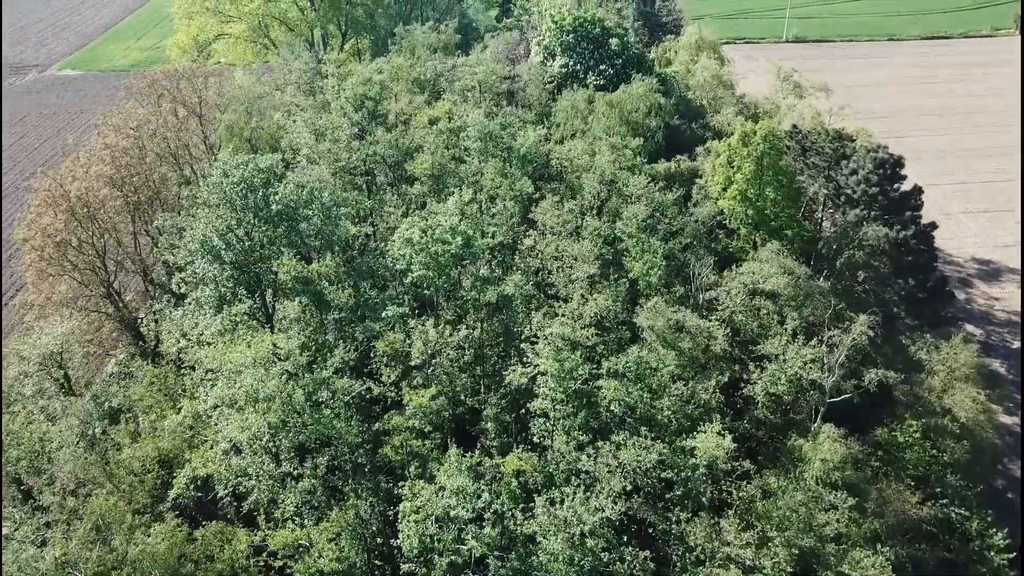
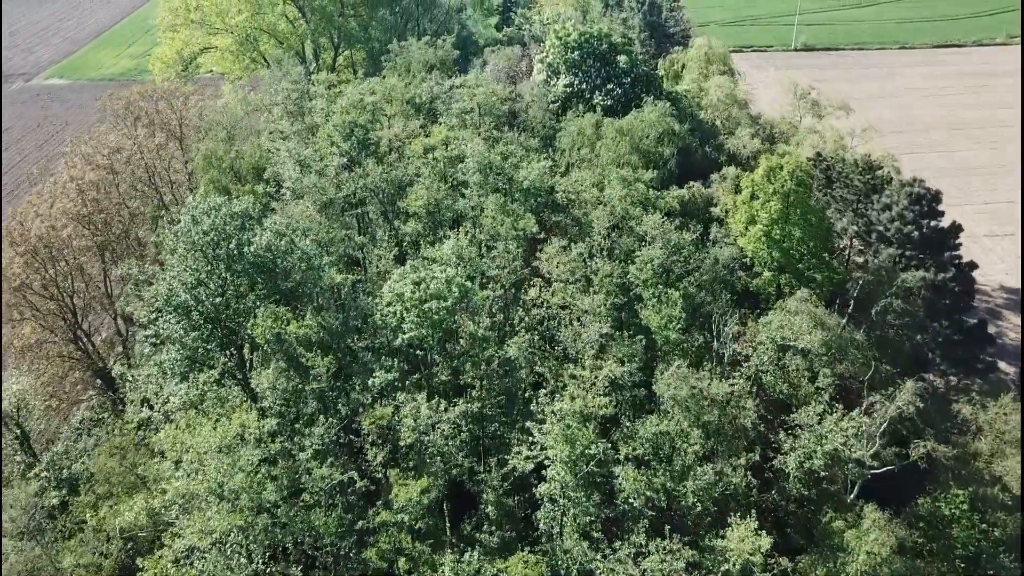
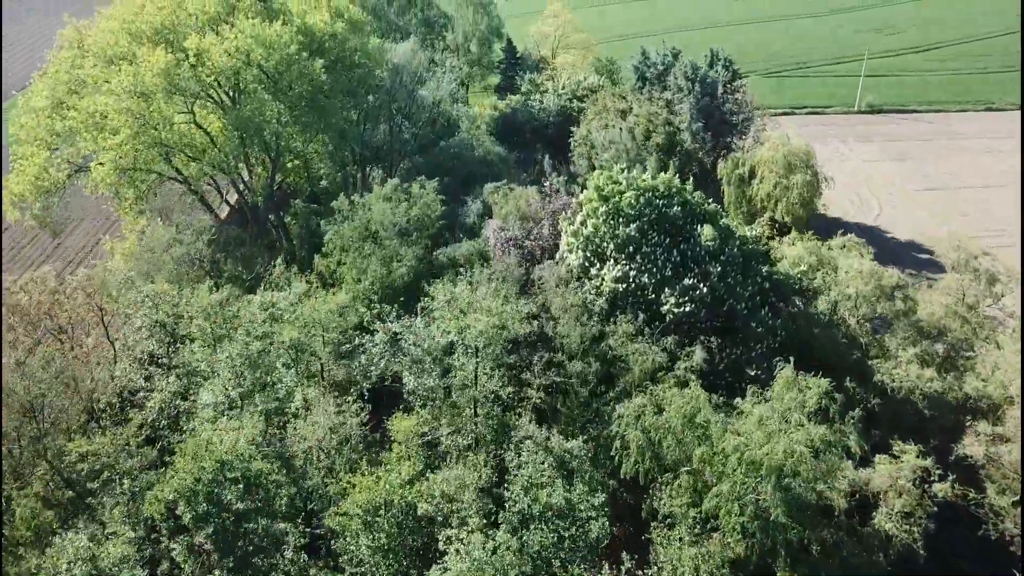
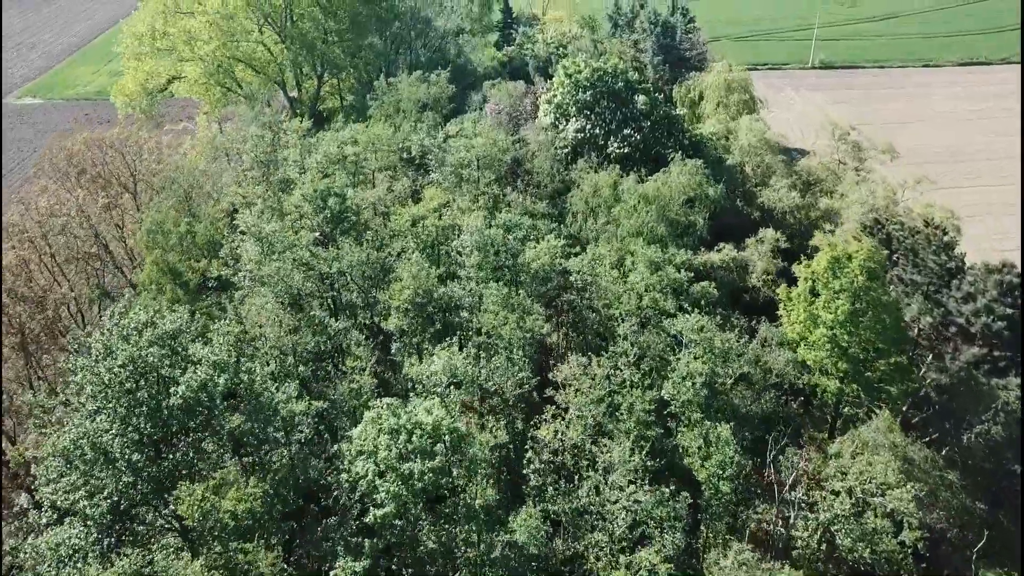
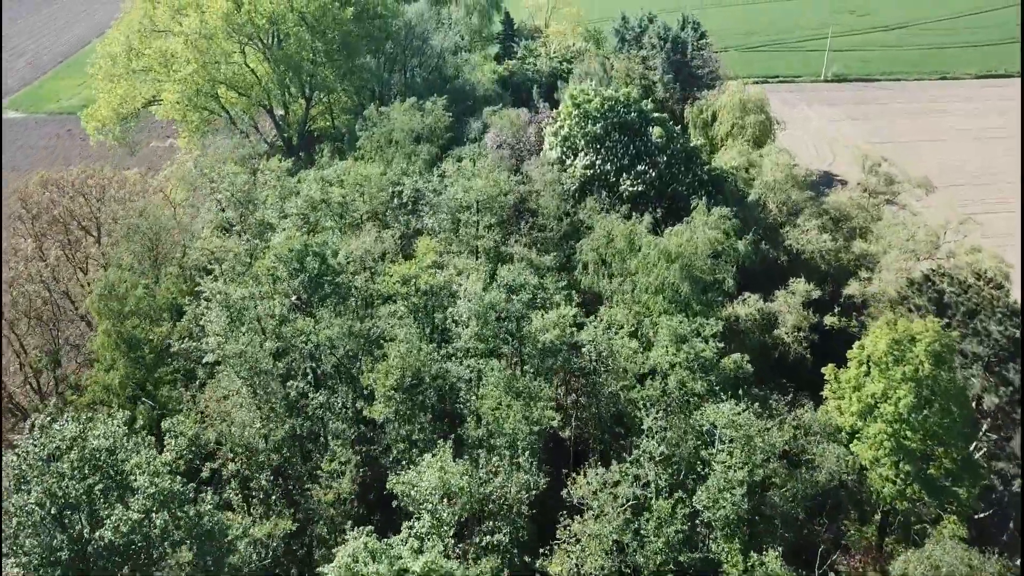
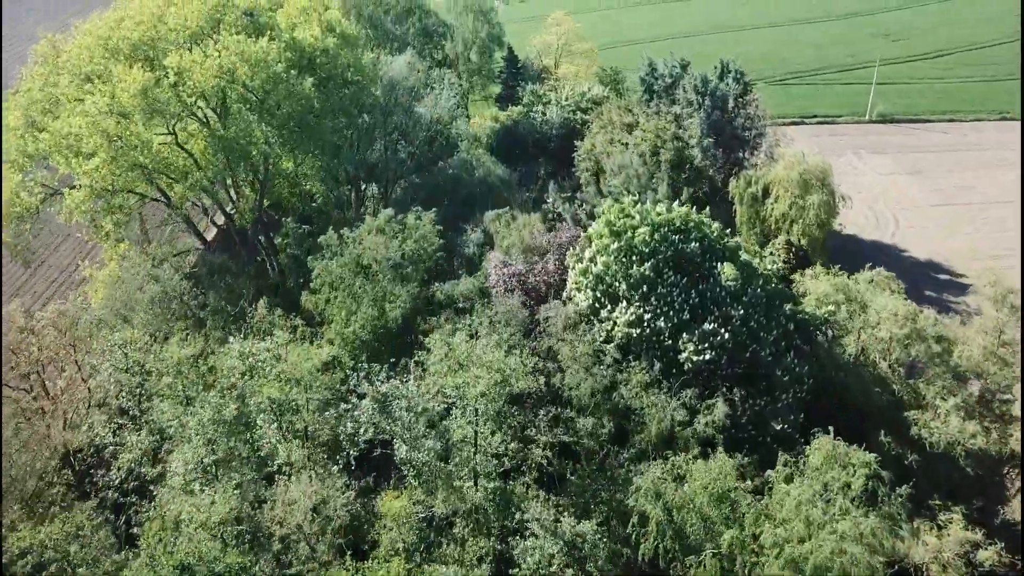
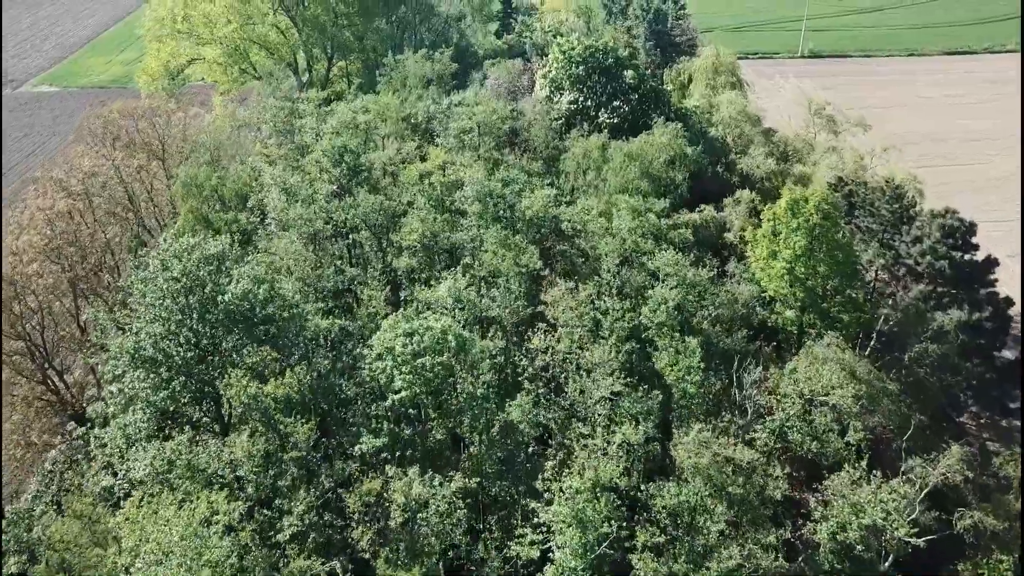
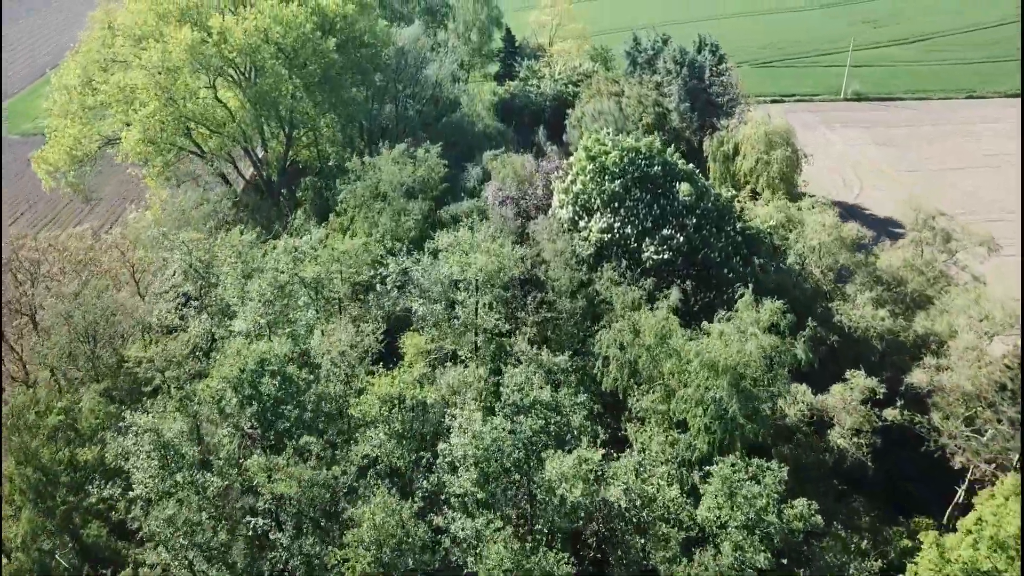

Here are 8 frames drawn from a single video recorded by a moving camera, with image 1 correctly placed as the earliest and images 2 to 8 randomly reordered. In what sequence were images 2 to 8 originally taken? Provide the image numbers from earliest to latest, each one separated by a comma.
2, 7, 4, 5, 8, 3, 6
